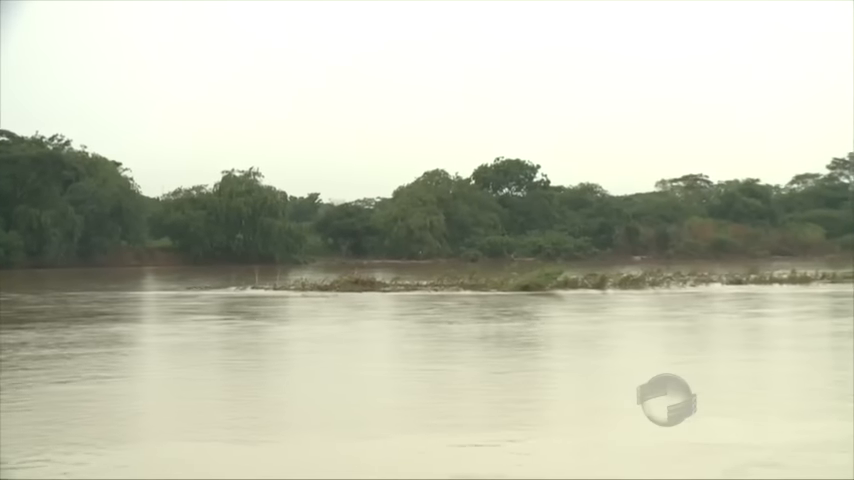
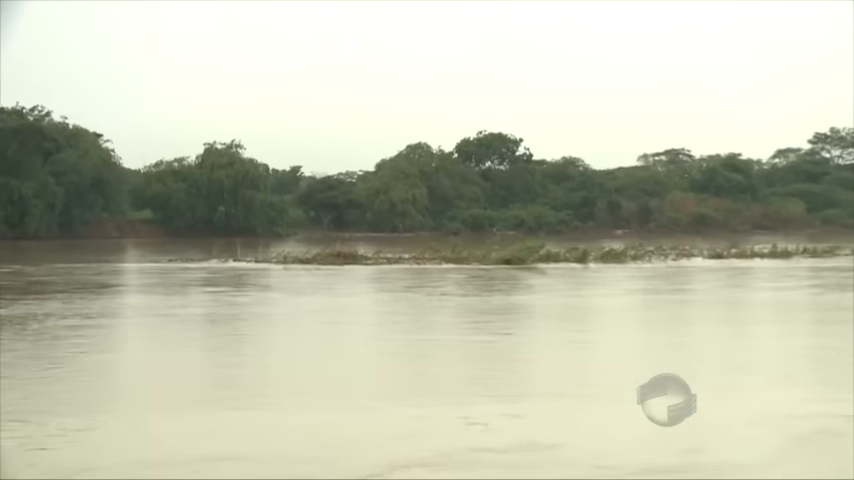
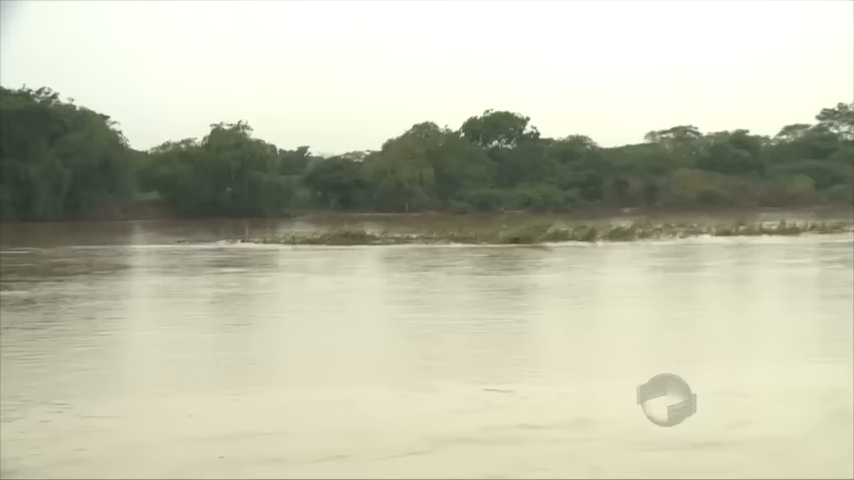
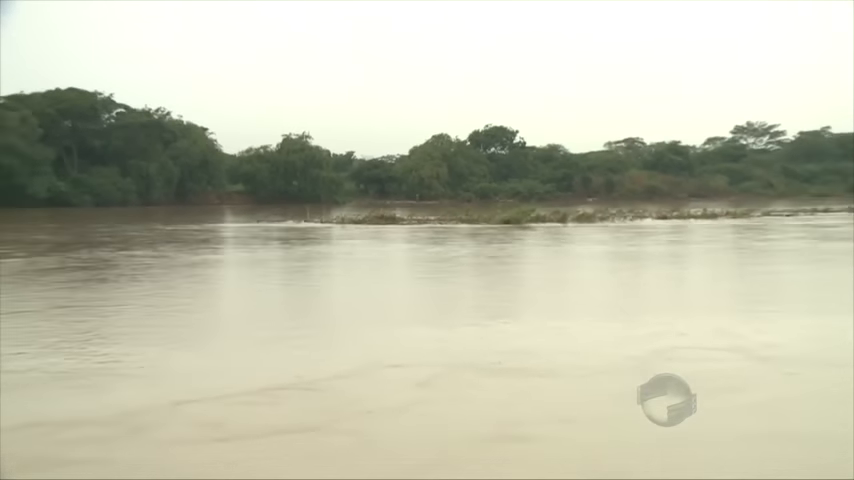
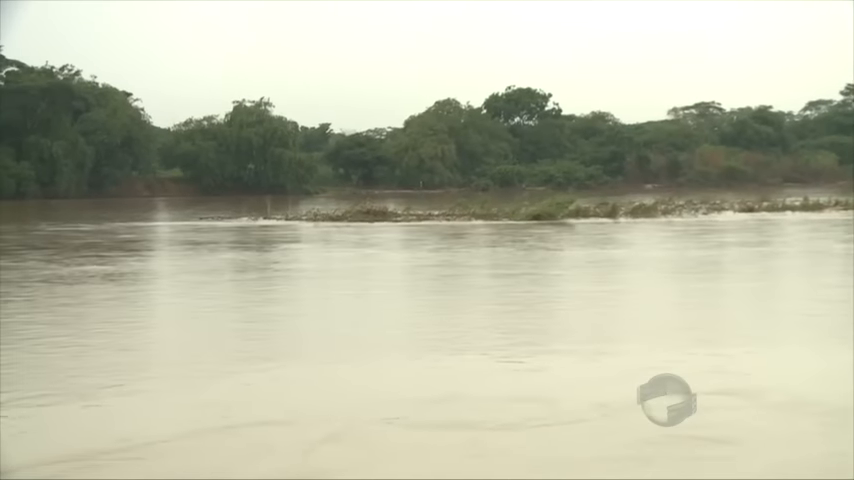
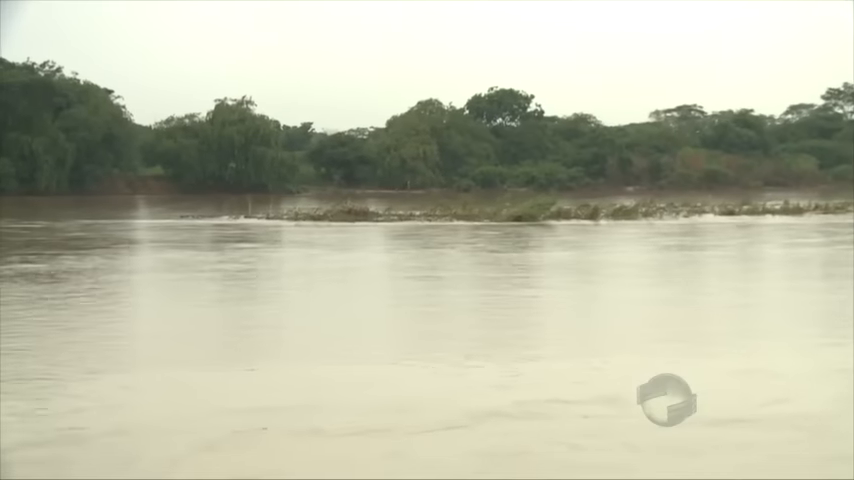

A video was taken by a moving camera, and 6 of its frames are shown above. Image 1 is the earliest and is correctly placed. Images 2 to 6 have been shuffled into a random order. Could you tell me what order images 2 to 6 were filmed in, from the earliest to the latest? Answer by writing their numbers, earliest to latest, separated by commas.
2, 3, 6, 5, 4
